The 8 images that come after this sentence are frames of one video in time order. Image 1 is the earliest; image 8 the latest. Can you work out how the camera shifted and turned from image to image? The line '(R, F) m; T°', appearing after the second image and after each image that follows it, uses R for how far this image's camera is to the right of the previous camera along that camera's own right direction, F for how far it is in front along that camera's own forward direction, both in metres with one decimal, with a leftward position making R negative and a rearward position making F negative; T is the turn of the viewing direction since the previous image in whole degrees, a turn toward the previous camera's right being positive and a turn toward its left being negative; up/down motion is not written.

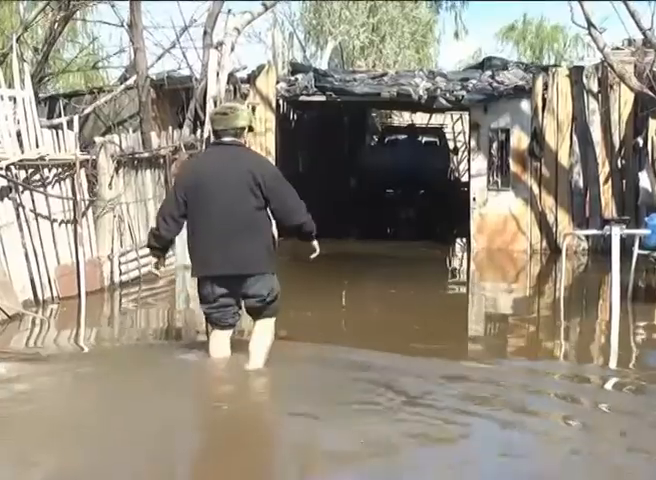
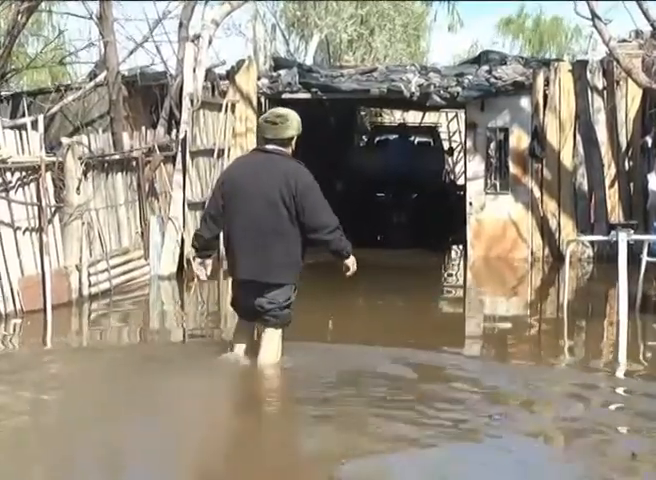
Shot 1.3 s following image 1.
(0.0, +1.1) m; +1°
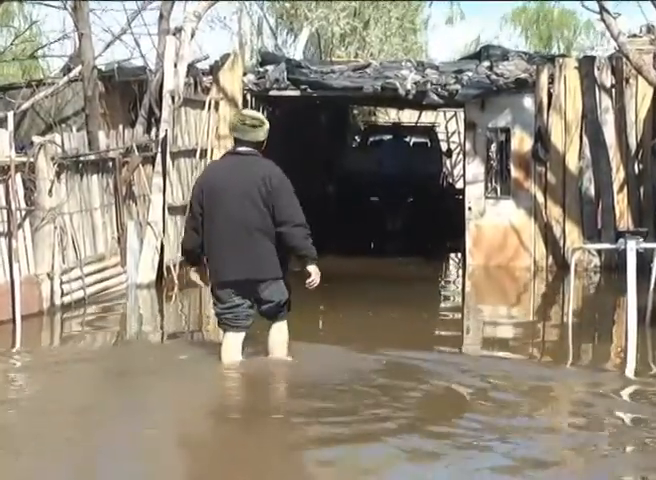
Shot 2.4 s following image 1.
(-0.1, +1.0) m; +1°
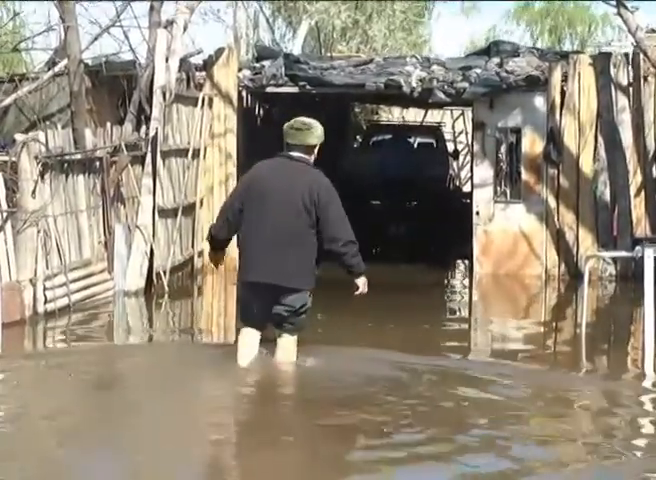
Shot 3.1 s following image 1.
(0.0, +0.8) m; 0°
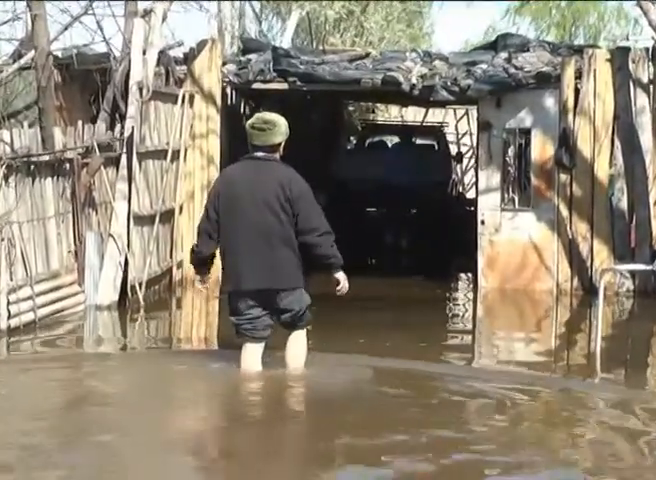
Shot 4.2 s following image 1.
(0.0, +1.1) m; +1°
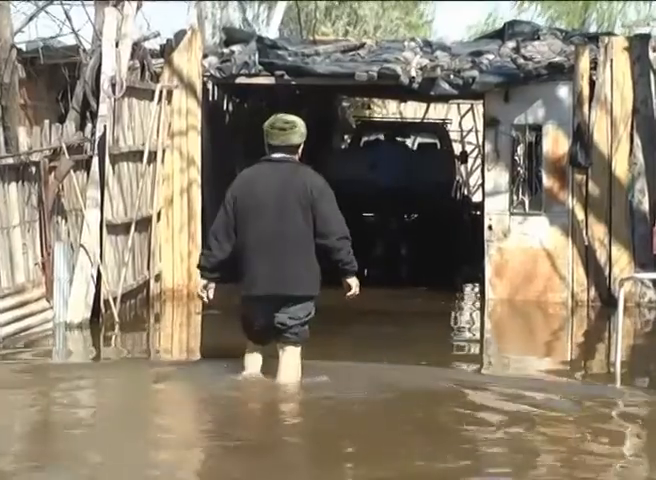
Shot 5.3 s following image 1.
(0.0, +1.1) m; 0°
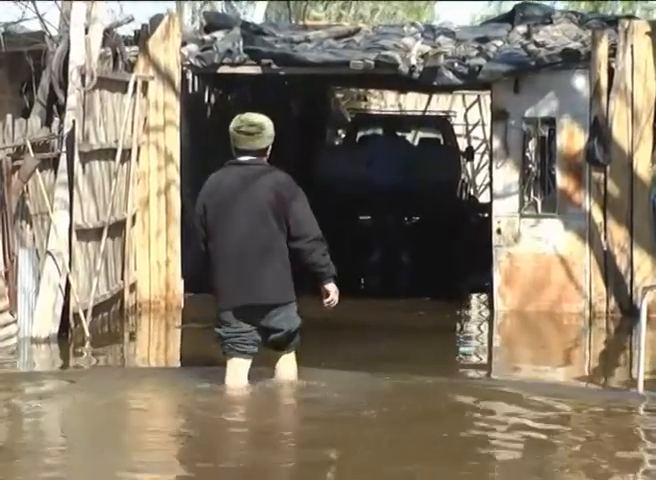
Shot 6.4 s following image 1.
(0.0, +1.0) m; 0°
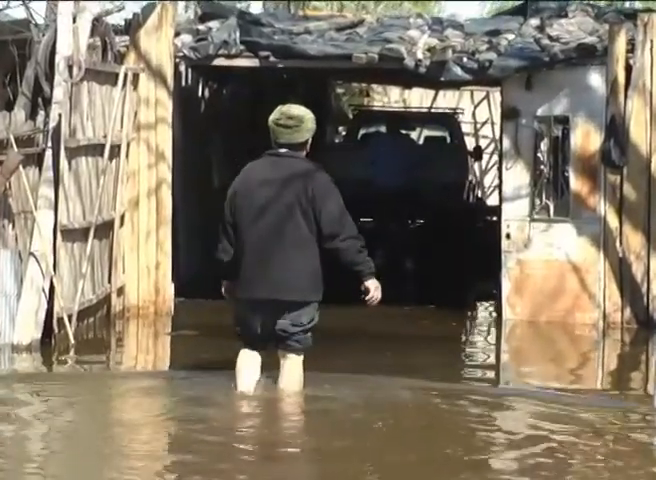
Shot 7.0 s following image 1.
(0.0, +0.6) m; 0°
